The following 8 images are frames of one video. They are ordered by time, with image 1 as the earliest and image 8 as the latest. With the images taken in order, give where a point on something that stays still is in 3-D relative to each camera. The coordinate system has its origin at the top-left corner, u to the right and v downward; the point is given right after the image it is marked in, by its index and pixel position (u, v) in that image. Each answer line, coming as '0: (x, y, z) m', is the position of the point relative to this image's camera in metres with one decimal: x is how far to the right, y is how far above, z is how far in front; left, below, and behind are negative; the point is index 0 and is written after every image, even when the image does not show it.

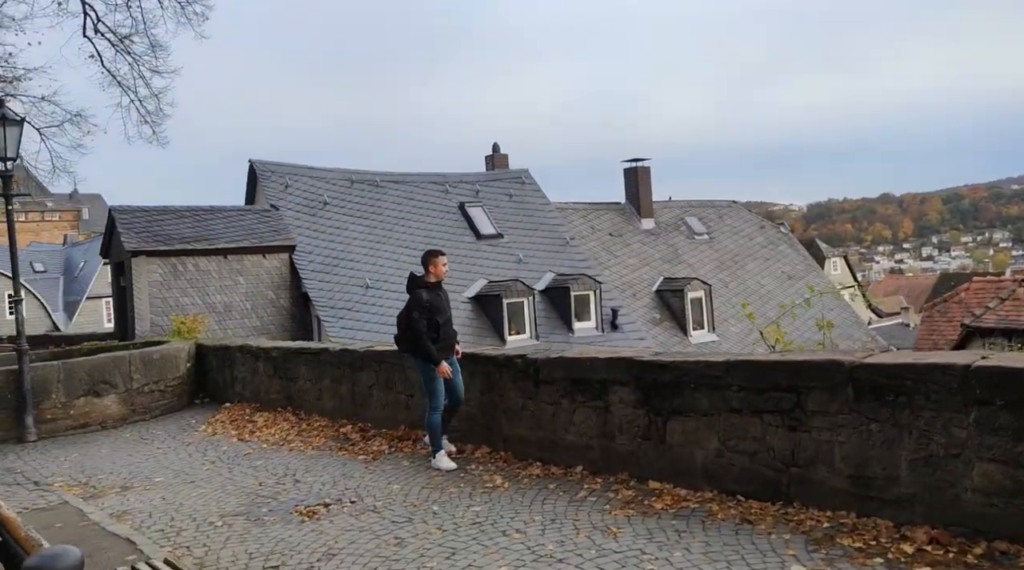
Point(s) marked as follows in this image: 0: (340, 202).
0: (-2.4, +1.2, +14.3) m
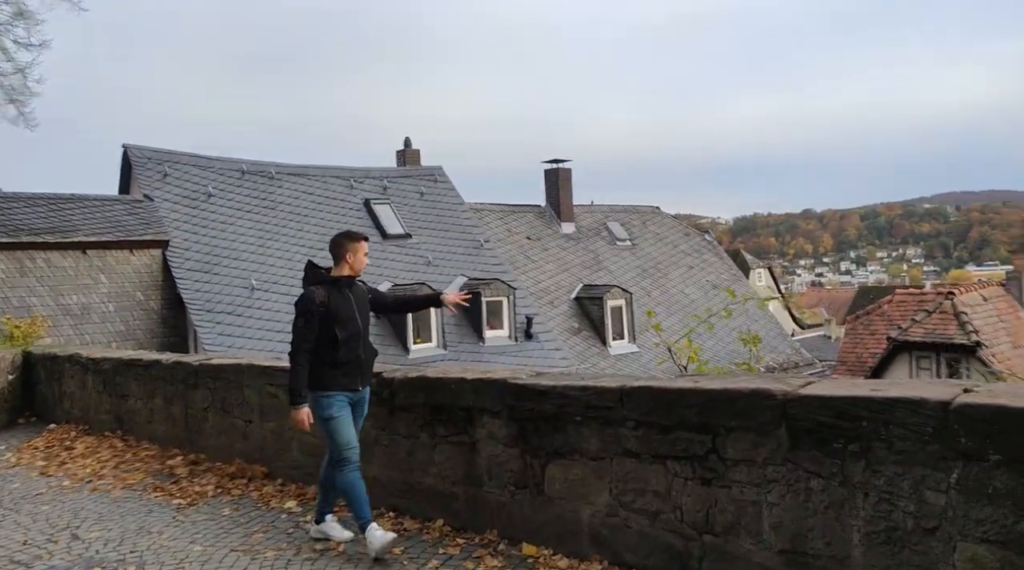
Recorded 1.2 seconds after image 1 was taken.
0: (-3.6, +1.2, +12.9) m
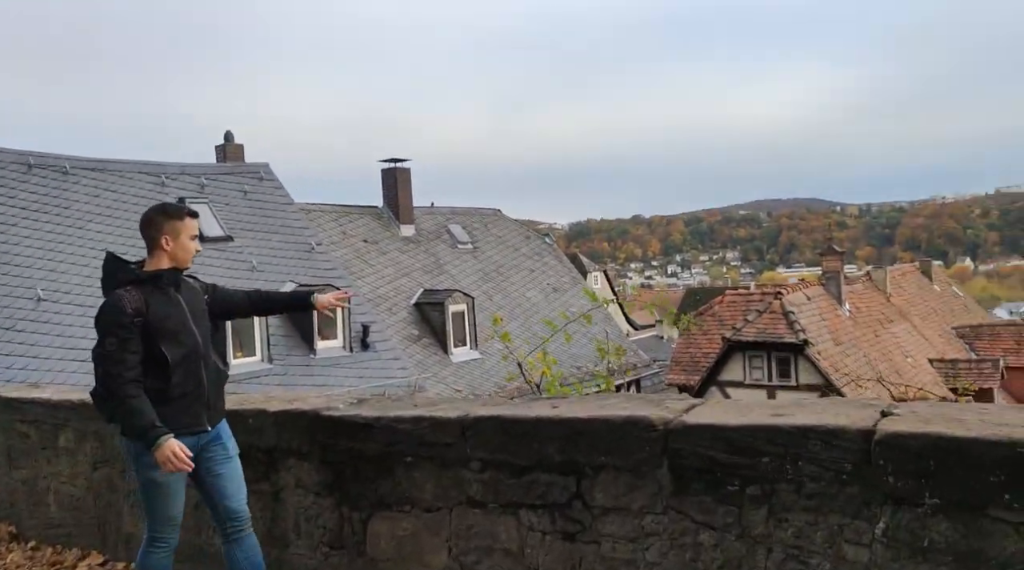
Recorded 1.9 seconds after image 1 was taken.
0: (-5.6, +1.0, +11.5) m
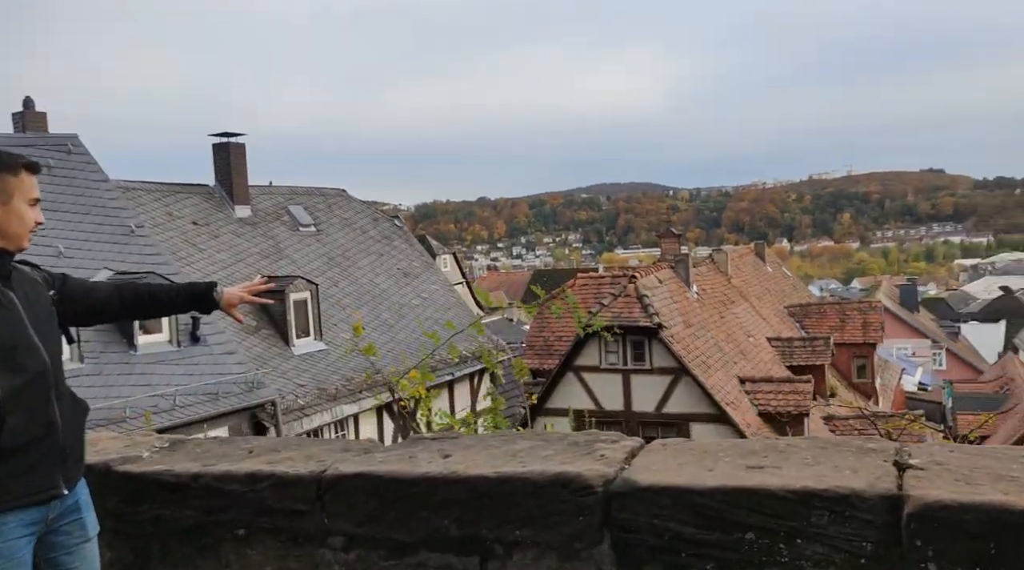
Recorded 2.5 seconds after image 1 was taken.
0: (-7.1, +1.1, +9.7) m
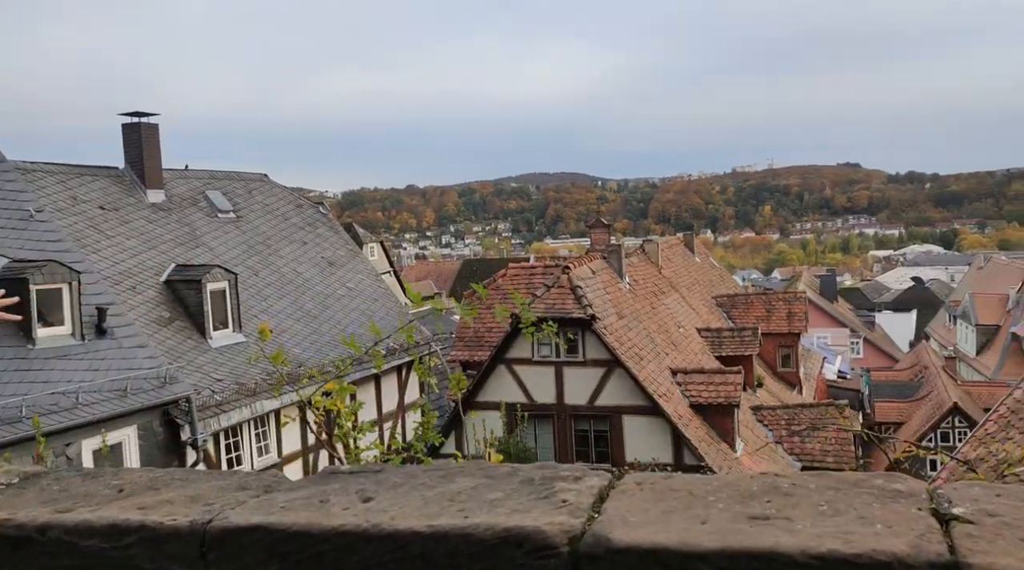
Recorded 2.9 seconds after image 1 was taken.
0: (-7.7, +1.3, +8.8) m
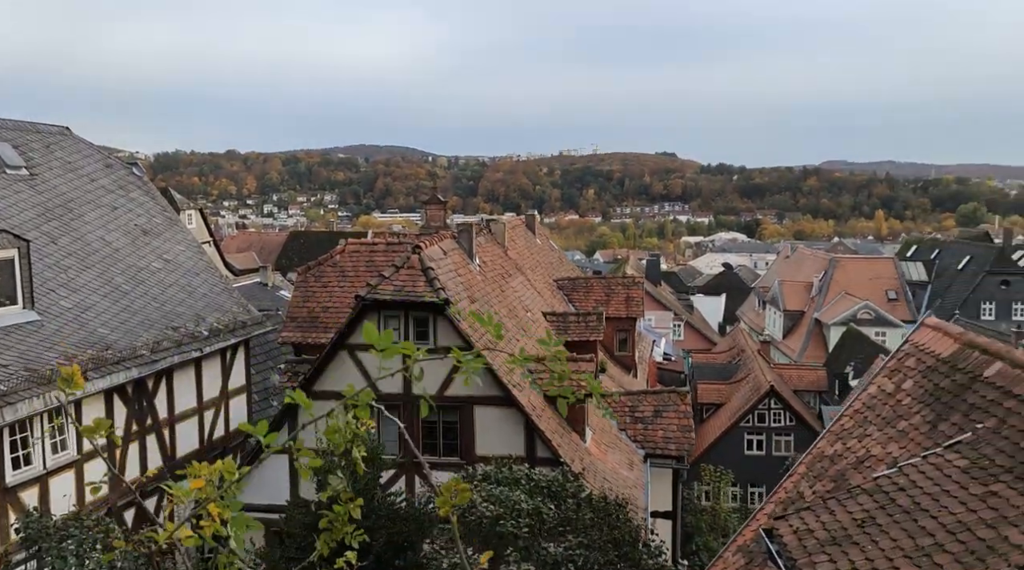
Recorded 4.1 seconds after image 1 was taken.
0: (-8.6, +1.6, +6.2) m
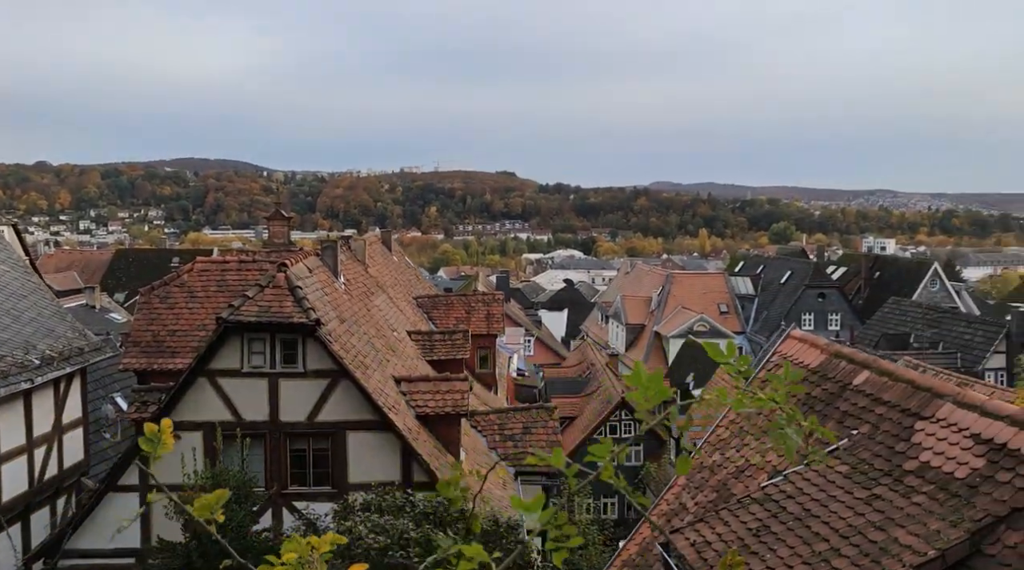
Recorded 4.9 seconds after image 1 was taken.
0: (-9.0, +1.4, +4.5) m
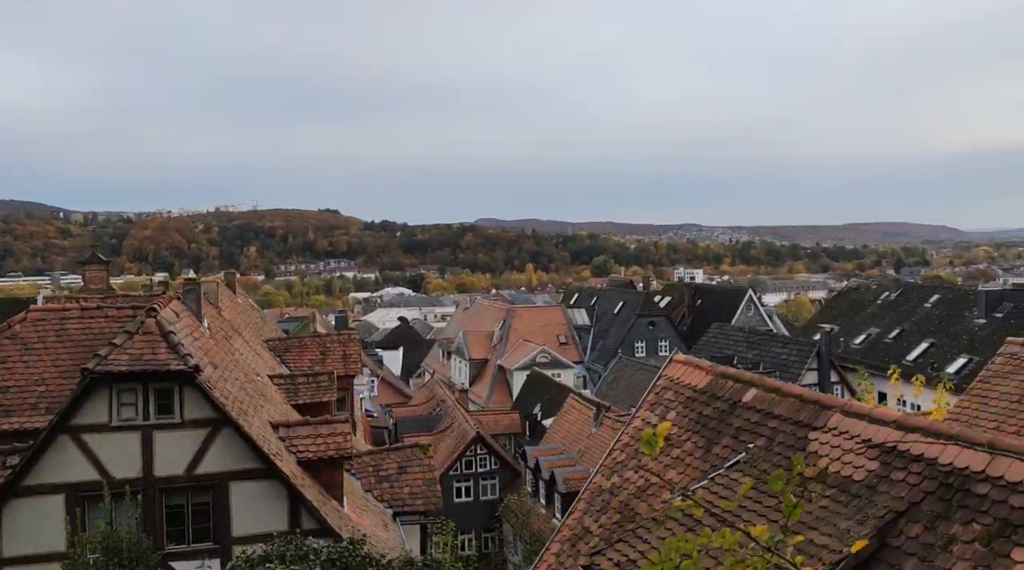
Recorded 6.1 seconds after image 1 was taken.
0: (-9.0, +0.9, +2.9) m
